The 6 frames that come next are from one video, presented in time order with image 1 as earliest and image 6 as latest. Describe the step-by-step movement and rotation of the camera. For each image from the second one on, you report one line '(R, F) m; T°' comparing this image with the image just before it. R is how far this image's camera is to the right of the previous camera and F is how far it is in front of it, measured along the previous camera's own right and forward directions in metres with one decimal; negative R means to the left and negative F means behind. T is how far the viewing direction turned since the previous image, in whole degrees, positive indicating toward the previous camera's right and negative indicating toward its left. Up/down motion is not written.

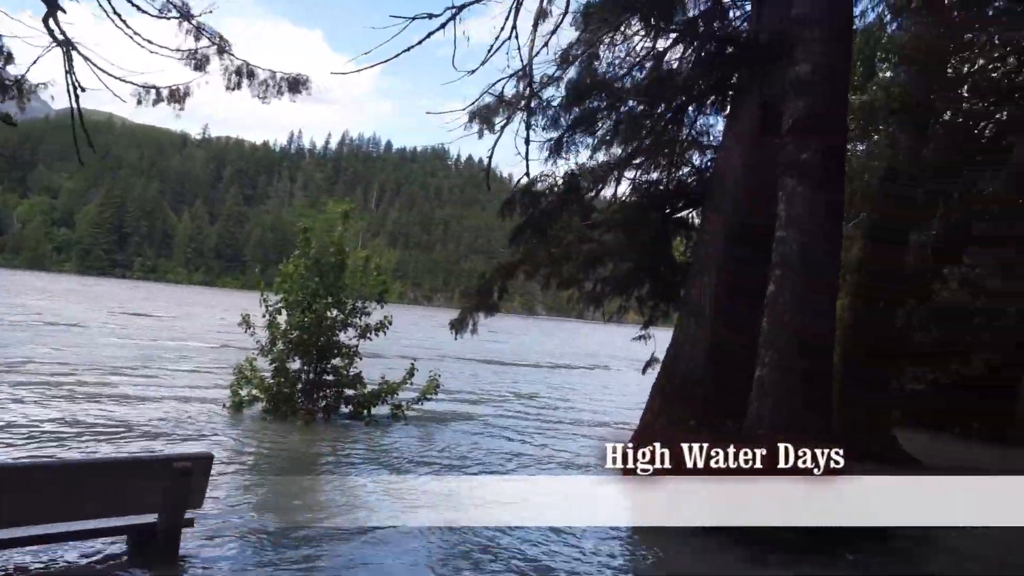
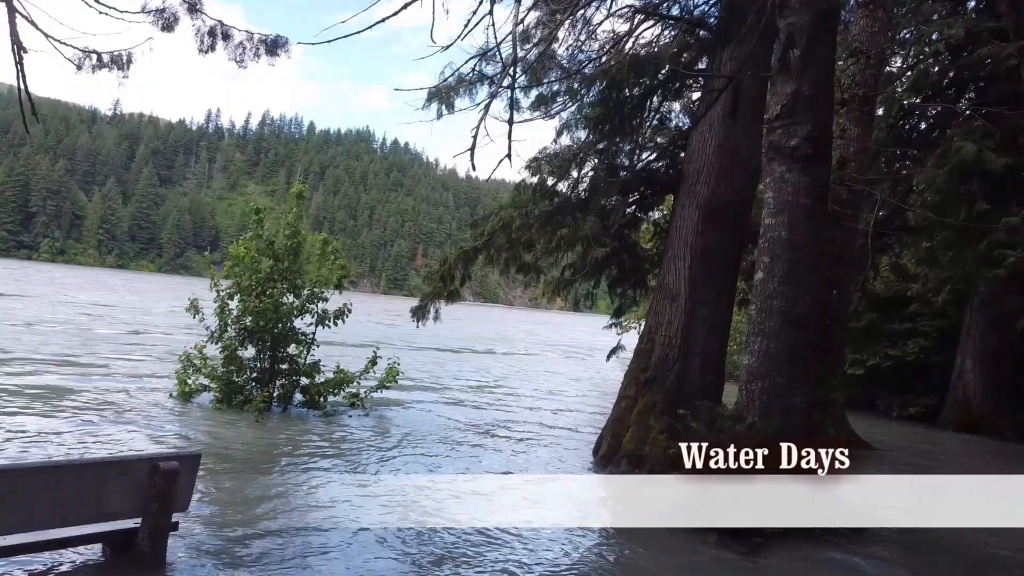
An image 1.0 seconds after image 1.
(-0.6, +0.3) m; +5°
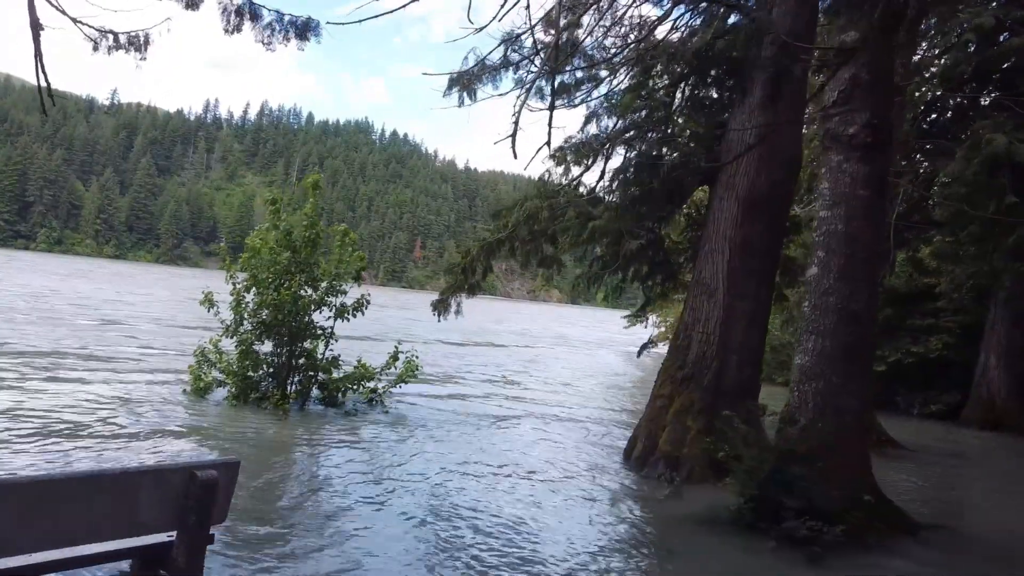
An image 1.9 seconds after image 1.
(-0.4, +0.4) m; 0°
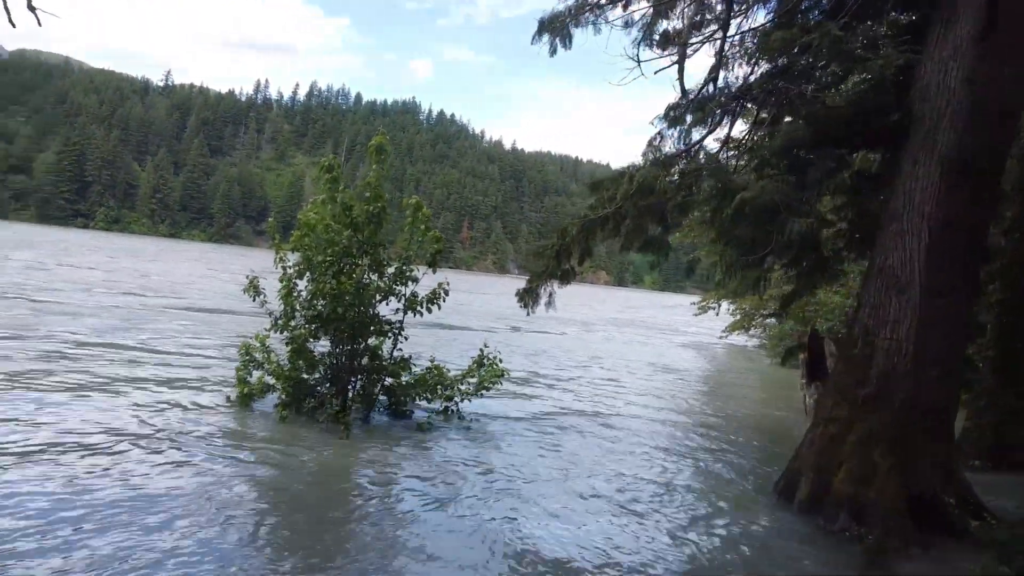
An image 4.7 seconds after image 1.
(-0.7, +2.1) m; -3°
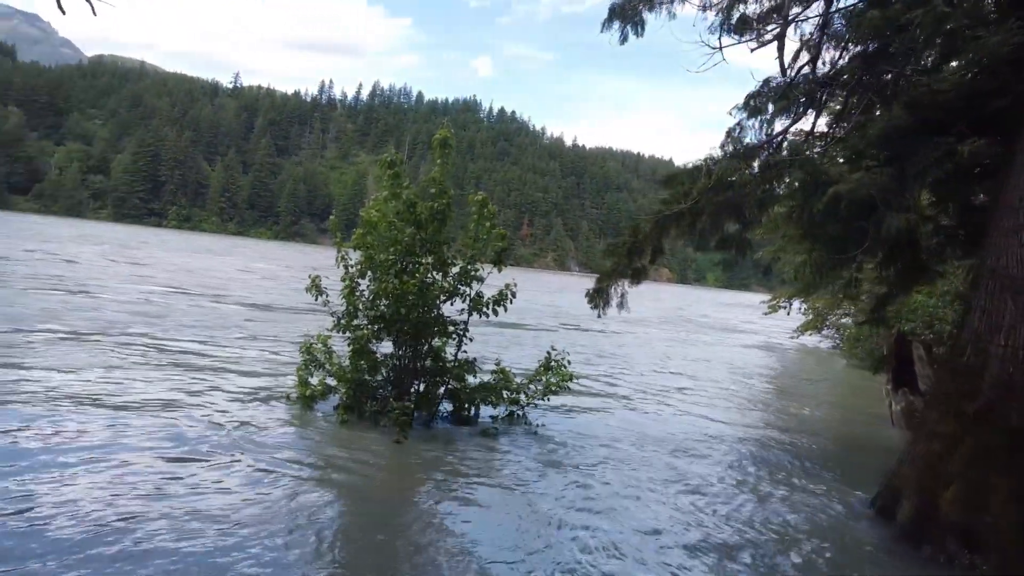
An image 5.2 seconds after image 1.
(-0.1, +0.4) m; -4°
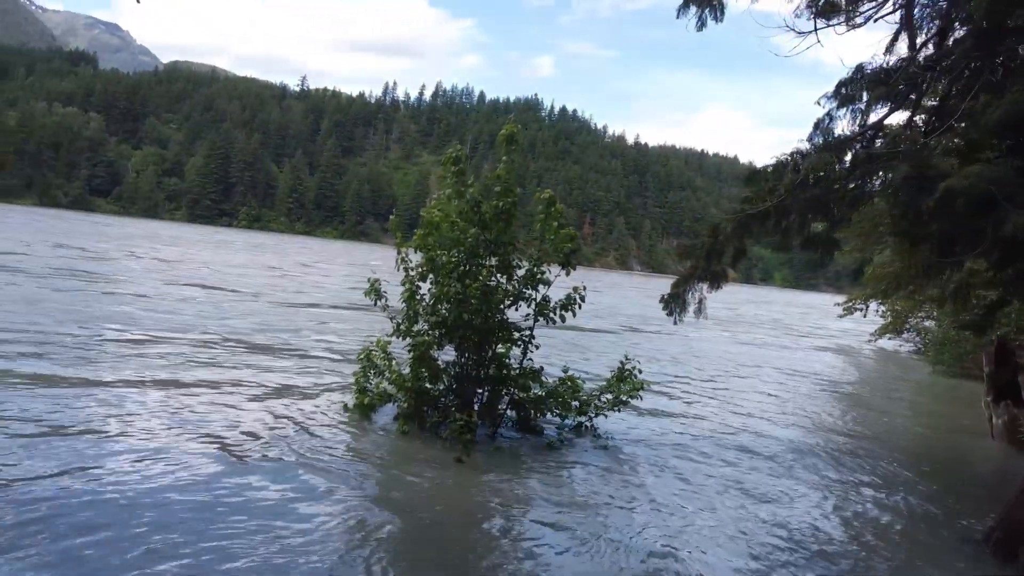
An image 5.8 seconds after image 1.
(-0.1, +0.5) m; -4°
